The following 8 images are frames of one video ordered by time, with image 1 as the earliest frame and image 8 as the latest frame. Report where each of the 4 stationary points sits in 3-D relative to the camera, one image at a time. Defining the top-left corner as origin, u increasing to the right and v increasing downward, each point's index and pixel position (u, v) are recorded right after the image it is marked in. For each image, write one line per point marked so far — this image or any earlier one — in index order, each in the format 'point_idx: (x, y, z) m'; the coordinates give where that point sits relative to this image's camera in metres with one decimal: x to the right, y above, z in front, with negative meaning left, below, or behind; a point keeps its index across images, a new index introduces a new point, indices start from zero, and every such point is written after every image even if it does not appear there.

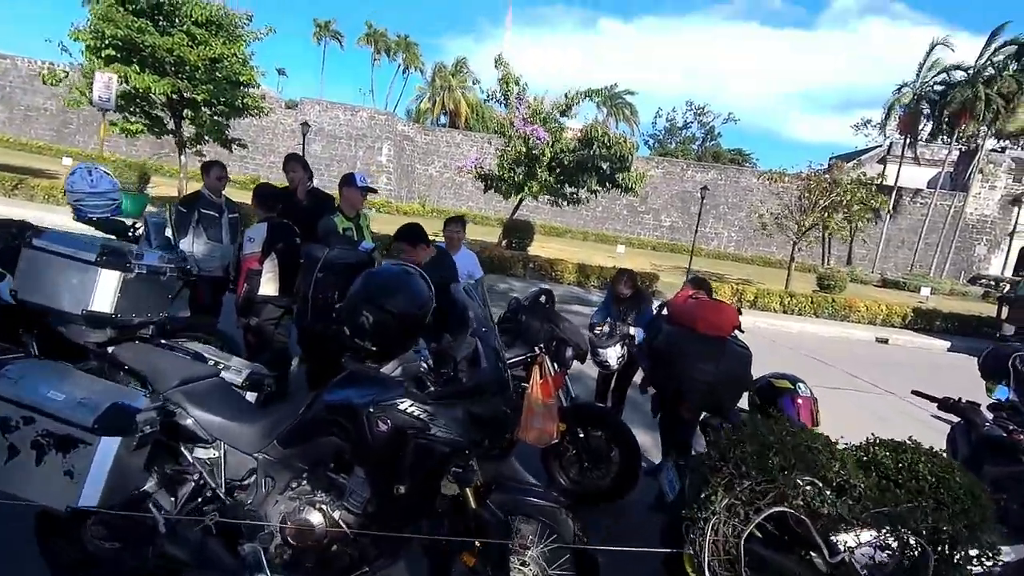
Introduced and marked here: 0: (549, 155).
0: (+1.1, +4.1, +16.1) m
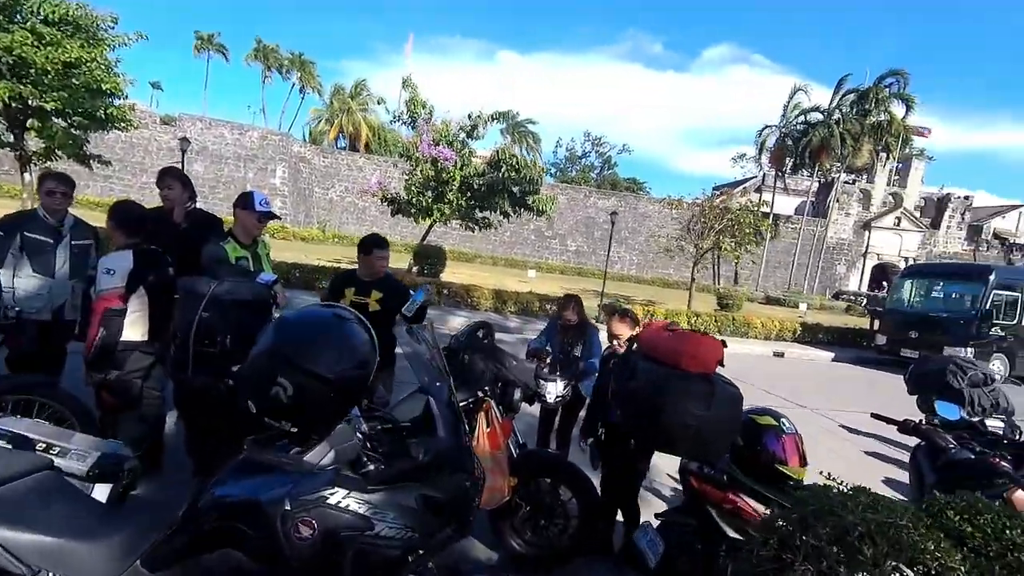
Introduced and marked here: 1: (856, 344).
0: (-1.6, +3.3, +15.7) m
1: (+11.0, -1.8, +16.4) m
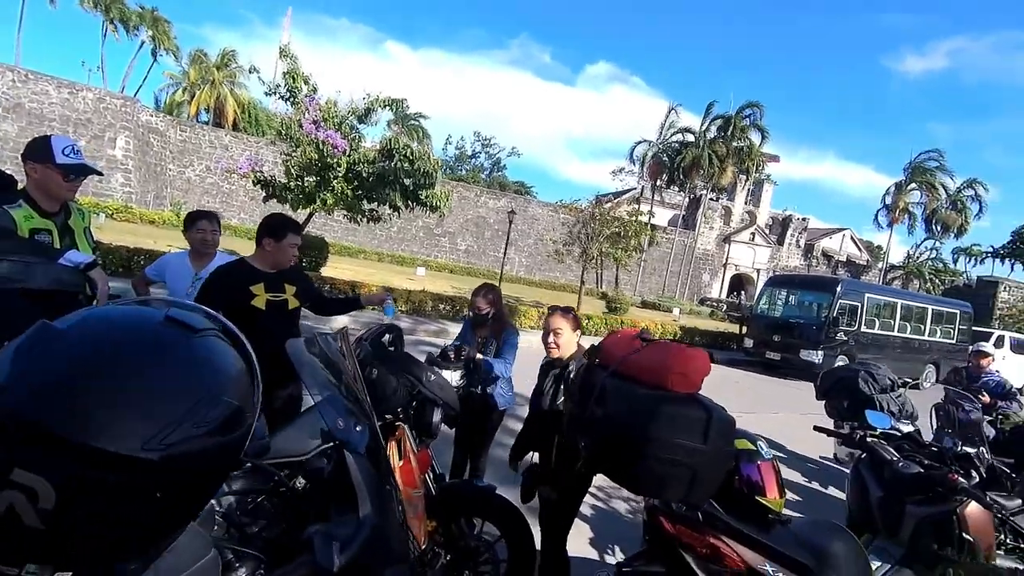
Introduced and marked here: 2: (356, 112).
0: (-4.6, +3.4, +14.3) m
1: (+7.4, -2.0, +17.8) m
2: (-4.4, +5.0, +14.6) m
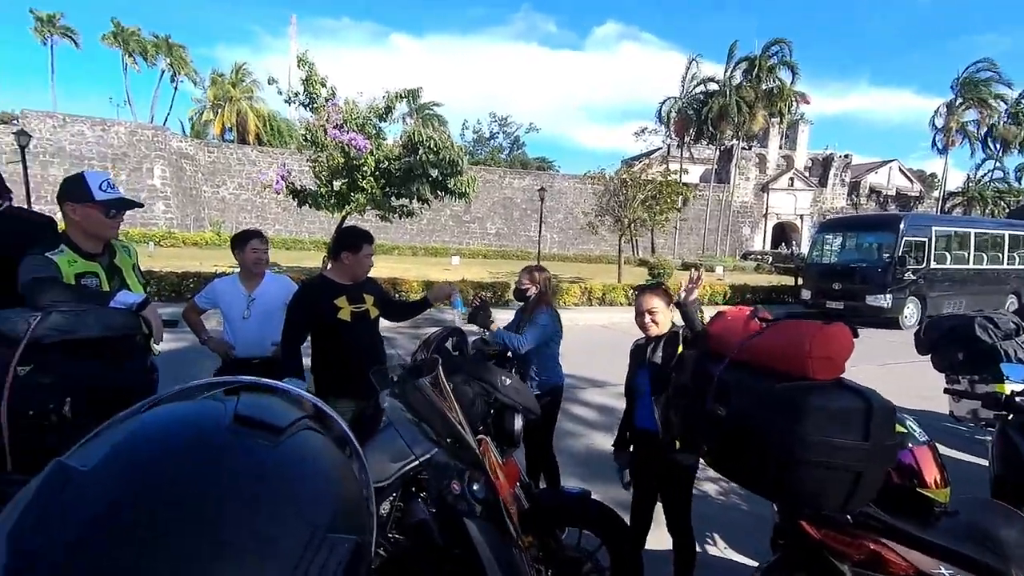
0: (-3.8, +3.4, +14.2) m
1: (+8.9, -0.4, +17.0) m
2: (-3.8, +5.0, +14.4) m
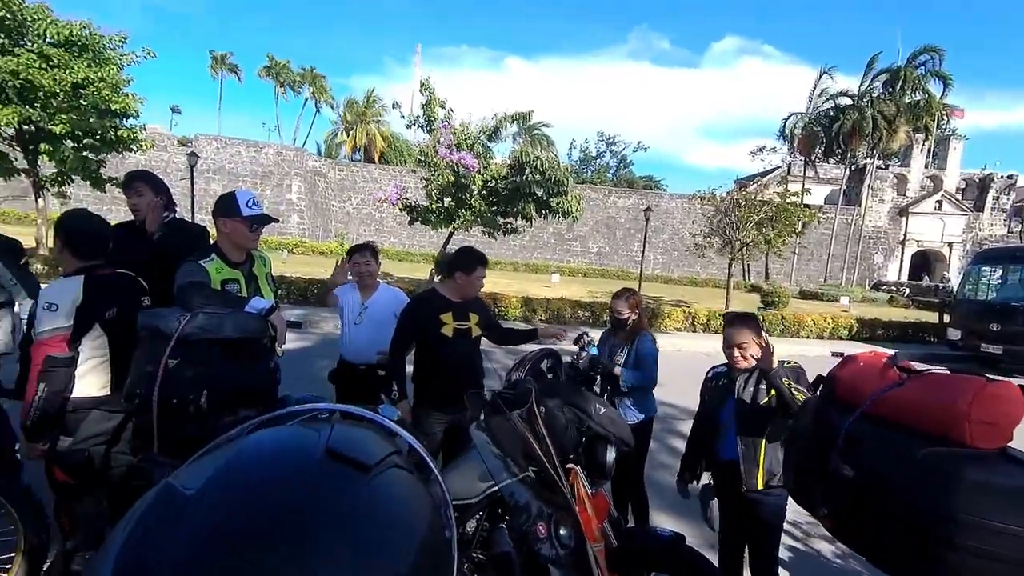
0: (-0.9, +3.0, +14.7) m
1: (+11.9, -1.5, +15.0) m
2: (-0.8, +4.6, +14.9) m
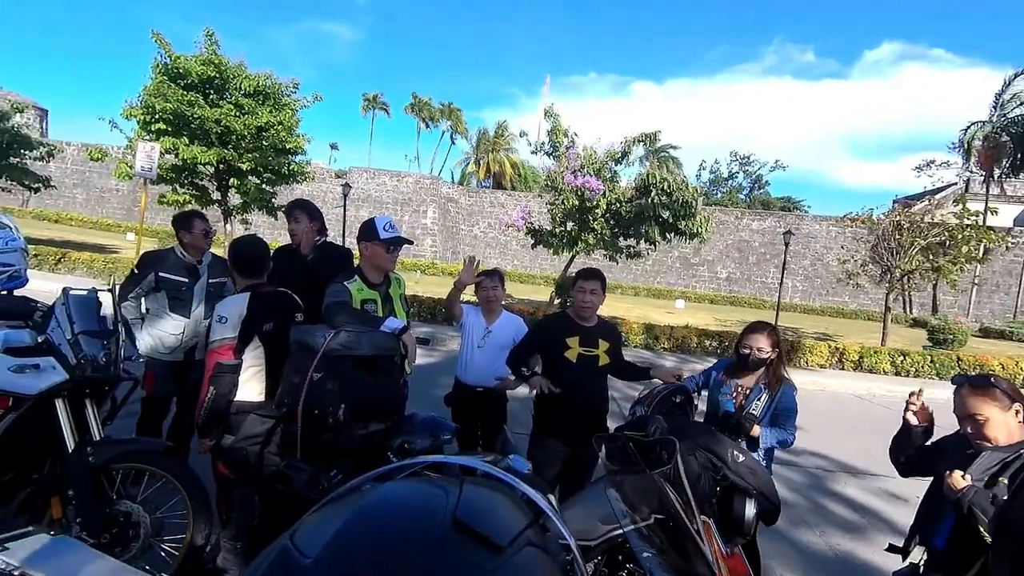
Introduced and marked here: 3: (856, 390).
0: (+2.6, +2.3, +14.6) m
1: (+14.9, -2.5, +11.8) m
2: (+2.8, +3.9, +14.8) m
3: (+7.1, -2.1, +10.7) m
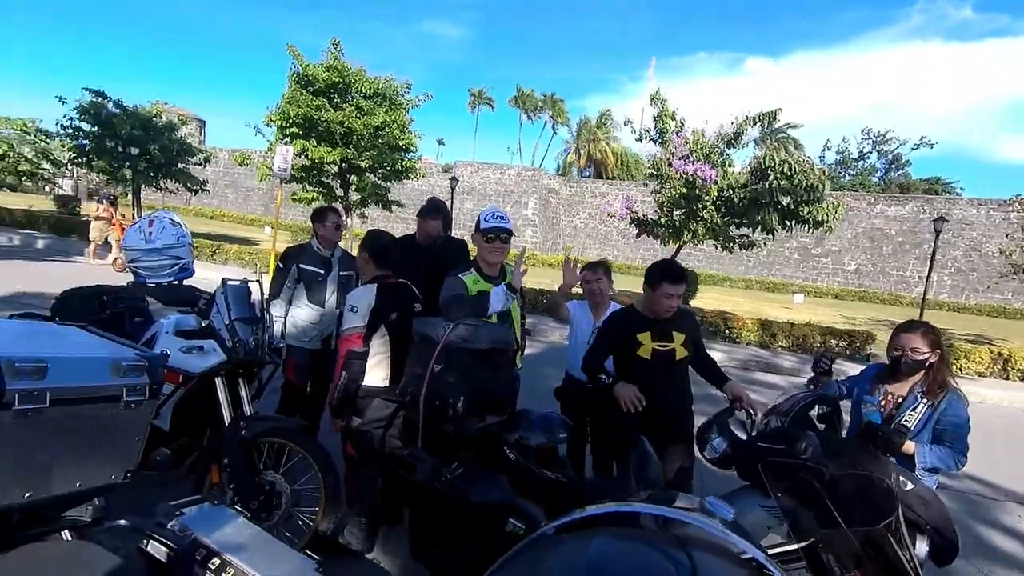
0: (+5.4, +2.5, +13.7) m
1: (+17.0, -2.5, +8.7) m
2: (+5.7, +4.1, +13.8) m
3: (+9.1, -2.0, +9.1) m
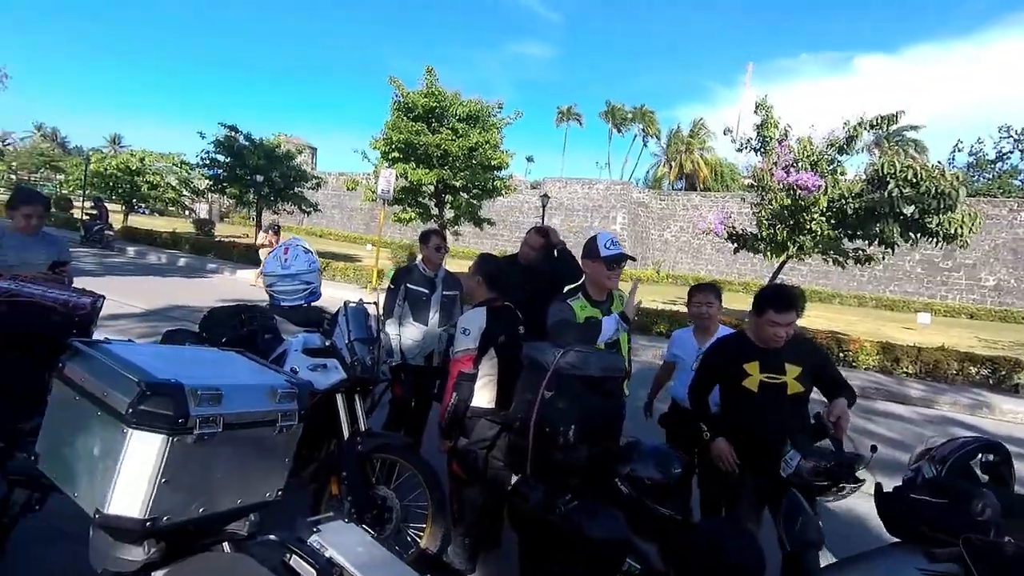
0: (+7.8, +2.0, +12.6) m
1: (+18.3, -2.9, +5.6) m
2: (+8.1, +3.6, +12.8) m
3: (+10.5, -2.4, +7.3) m
